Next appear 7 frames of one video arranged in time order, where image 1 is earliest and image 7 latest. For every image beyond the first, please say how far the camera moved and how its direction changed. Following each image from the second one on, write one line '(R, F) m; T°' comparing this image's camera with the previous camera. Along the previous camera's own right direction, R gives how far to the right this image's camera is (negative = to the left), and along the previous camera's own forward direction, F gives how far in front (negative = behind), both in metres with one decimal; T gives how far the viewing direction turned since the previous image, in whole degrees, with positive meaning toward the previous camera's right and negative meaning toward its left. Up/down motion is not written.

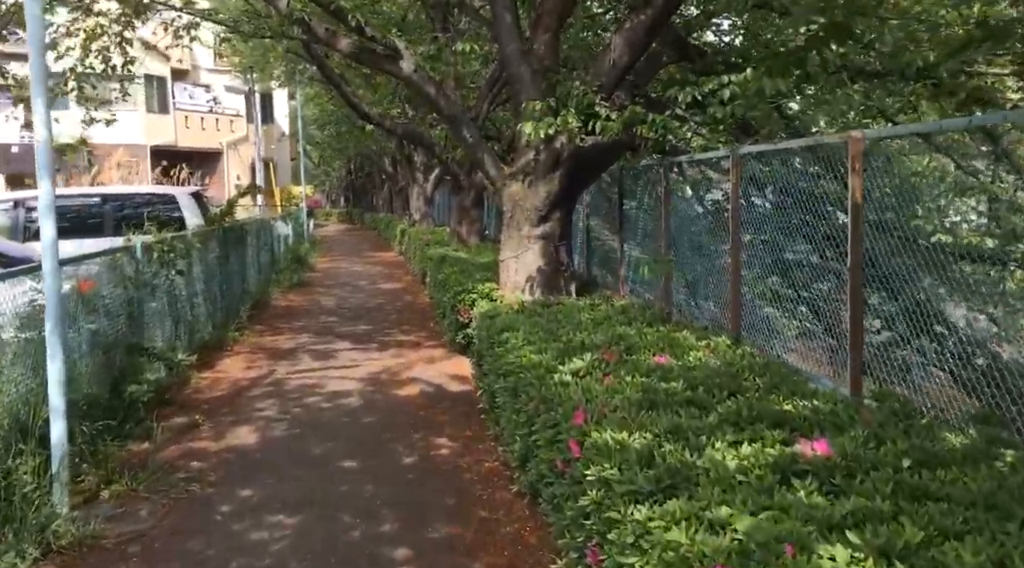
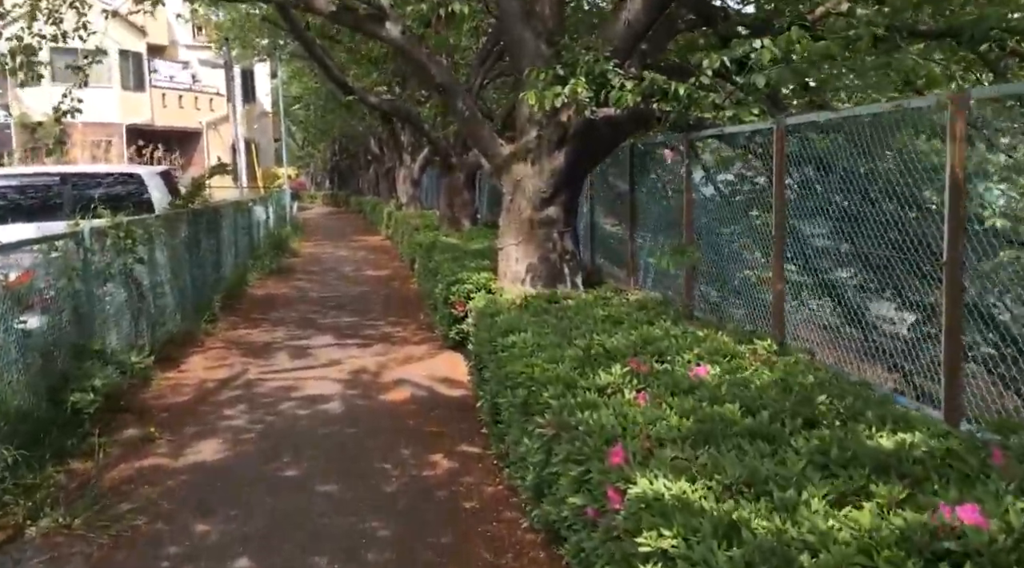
(-0.1, +0.9) m; +1°
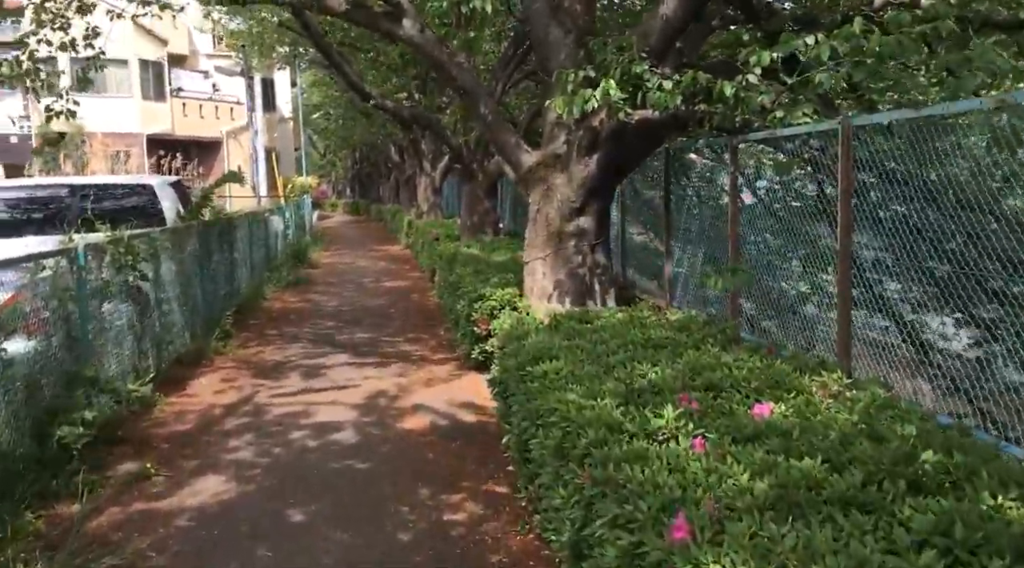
(0.0, +0.5) m; -1°
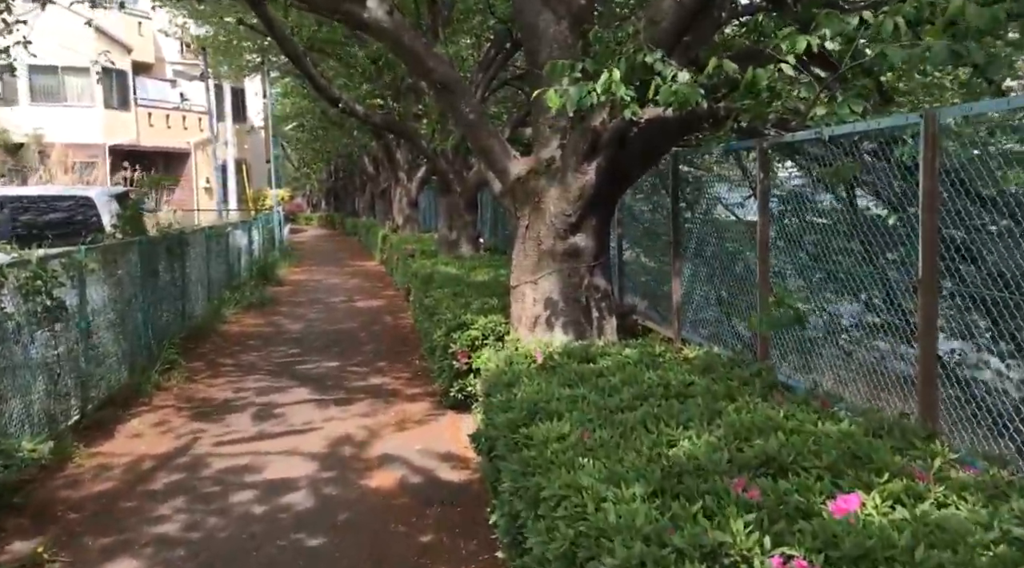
(0.0, +1.0) m; +1°
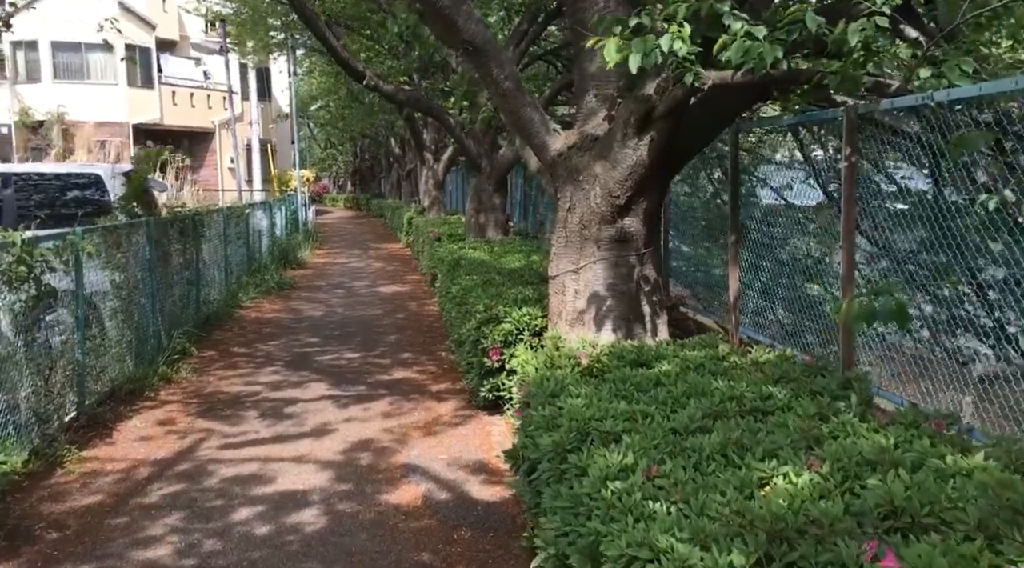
(-0.1, +0.7) m; -2°
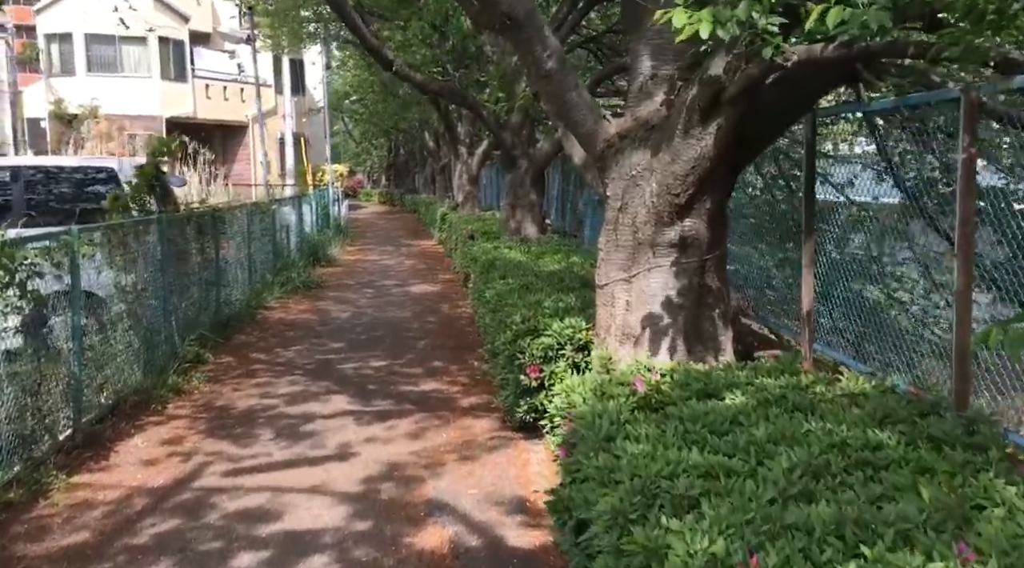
(0.0, +0.7) m; -2°
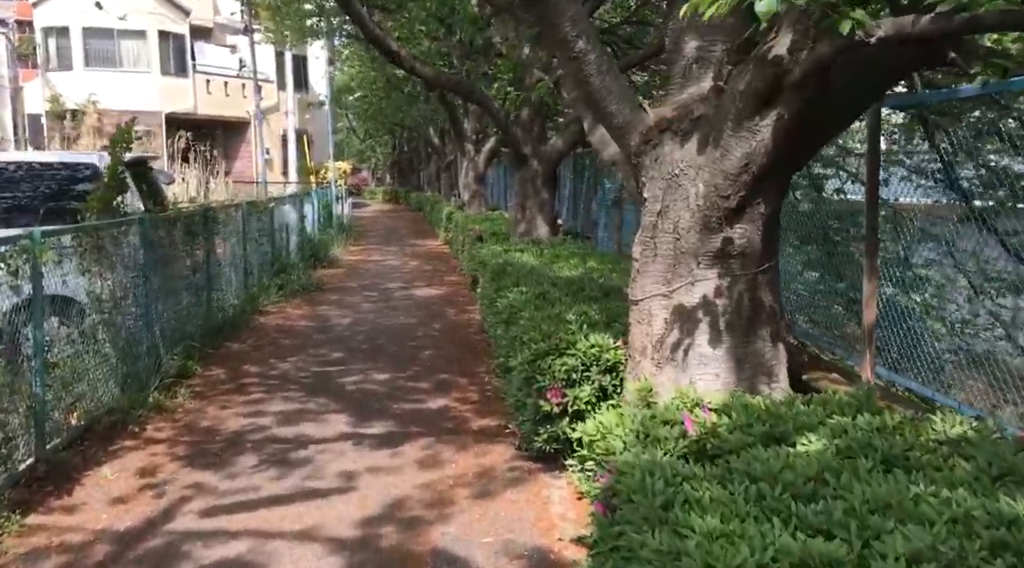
(-0.1, +0.6) m; 0°
